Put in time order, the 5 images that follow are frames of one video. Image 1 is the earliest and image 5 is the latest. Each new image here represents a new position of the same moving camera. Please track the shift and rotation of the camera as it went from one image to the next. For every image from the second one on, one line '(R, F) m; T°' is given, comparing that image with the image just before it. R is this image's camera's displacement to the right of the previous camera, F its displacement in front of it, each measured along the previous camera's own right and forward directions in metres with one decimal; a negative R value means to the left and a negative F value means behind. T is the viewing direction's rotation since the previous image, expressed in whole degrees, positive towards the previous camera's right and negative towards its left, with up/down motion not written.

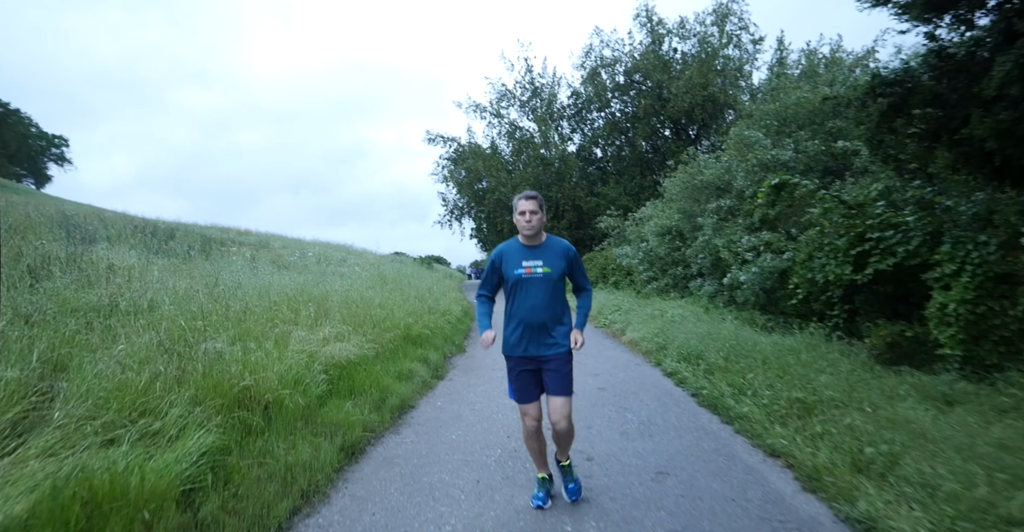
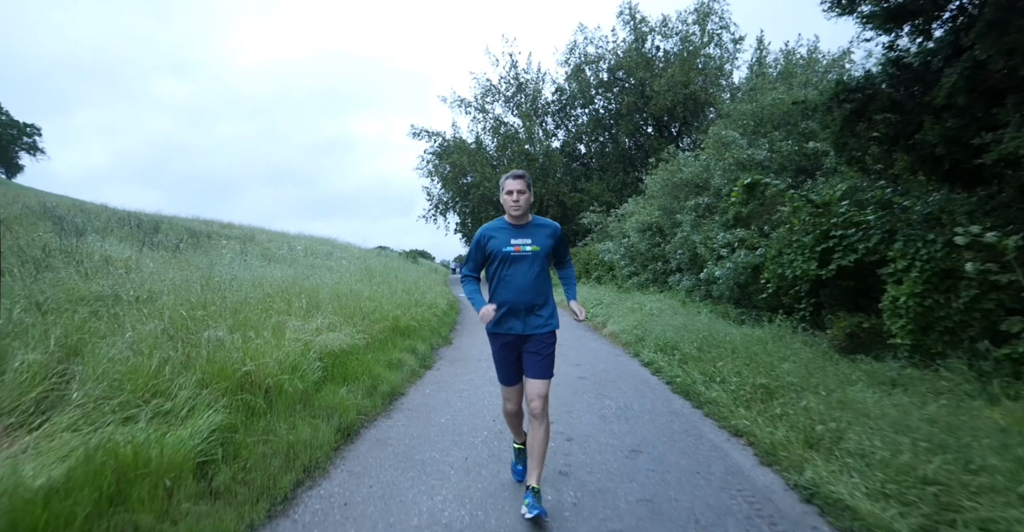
(0.0, -0.3) m; +2°
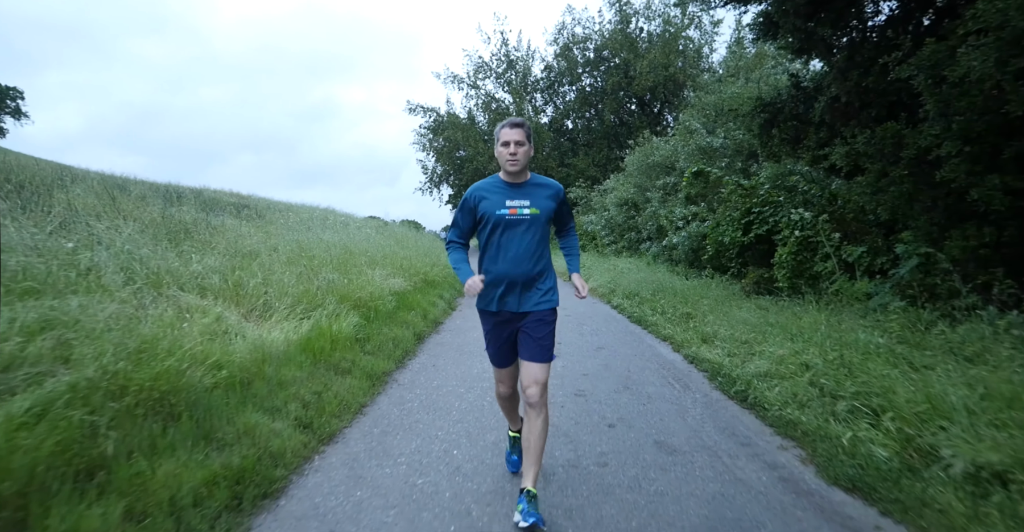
(-0.4, -2.8) m; +2°
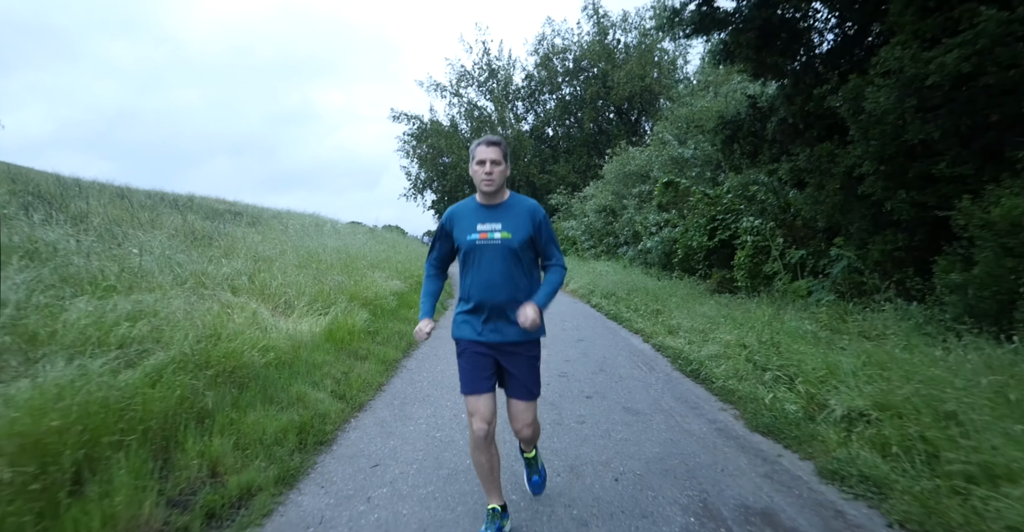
(-0.1, -1.0) m; +2°
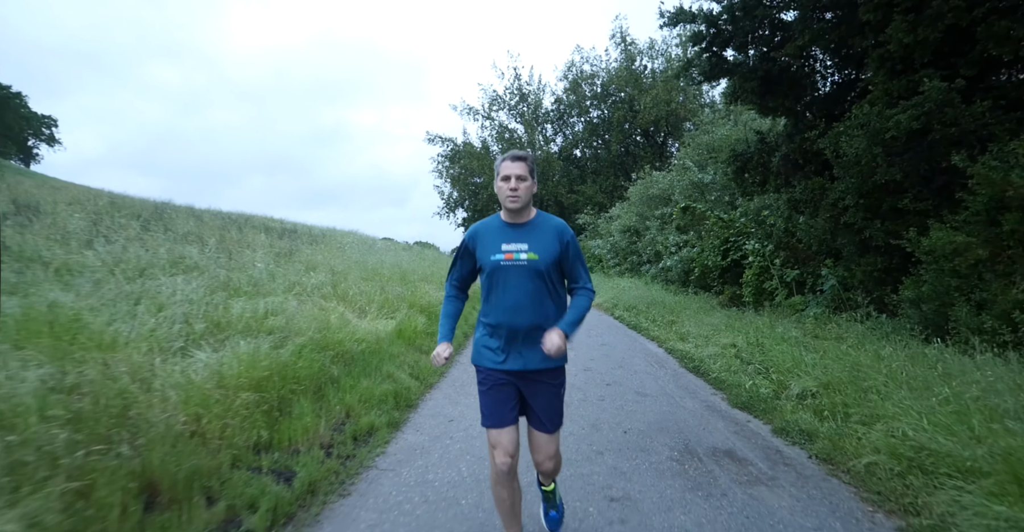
(-0.1, -1.5) m; -3°
